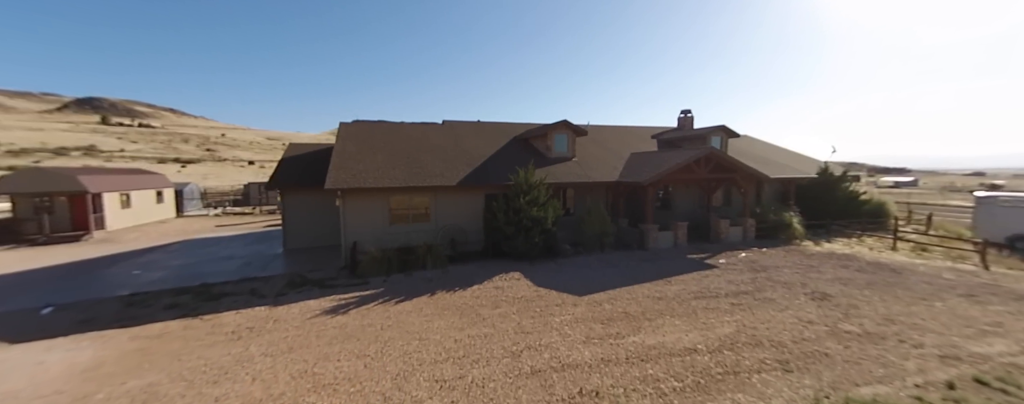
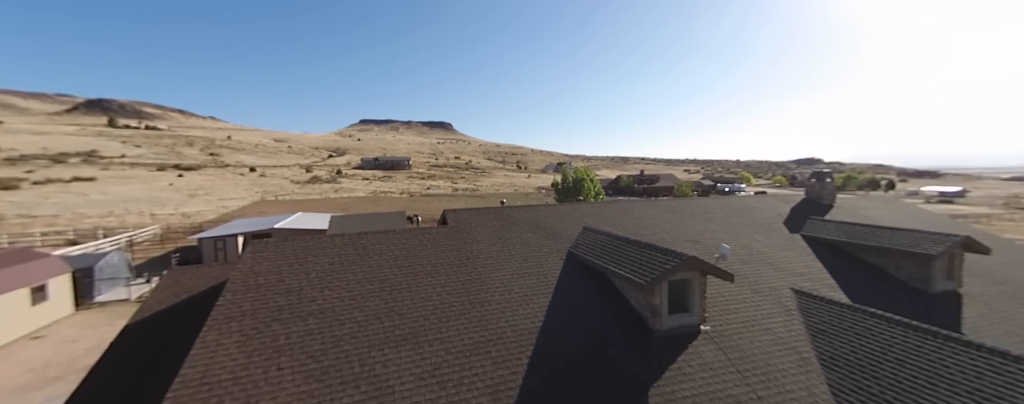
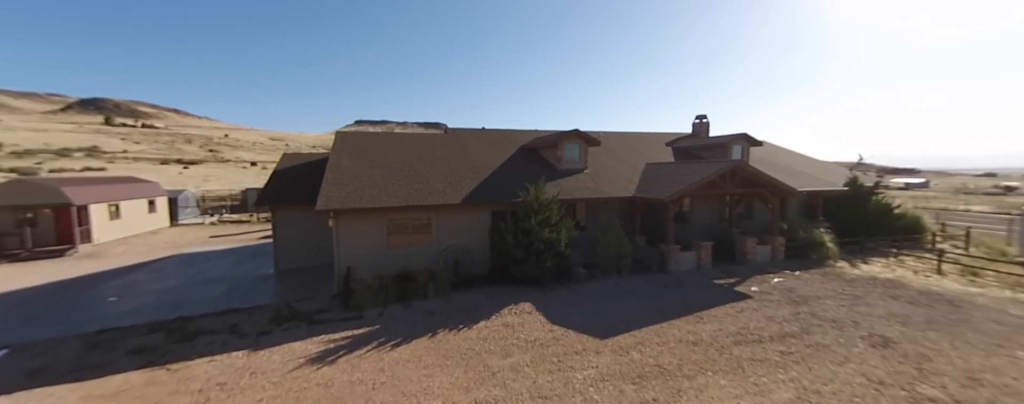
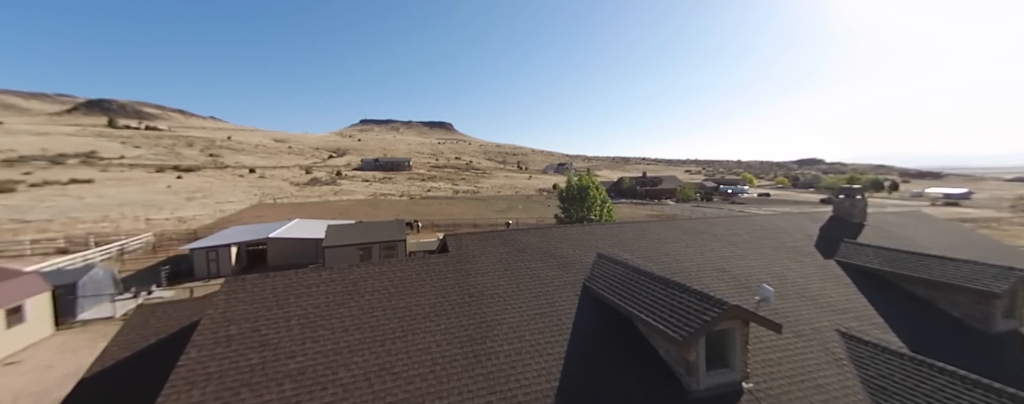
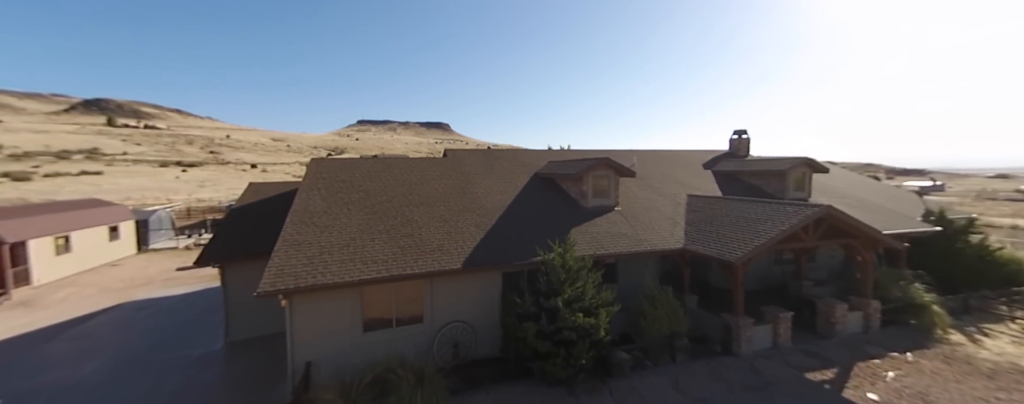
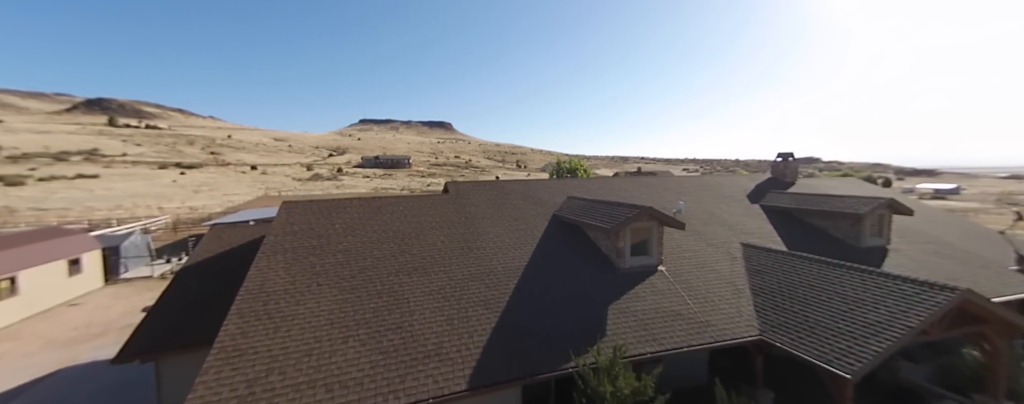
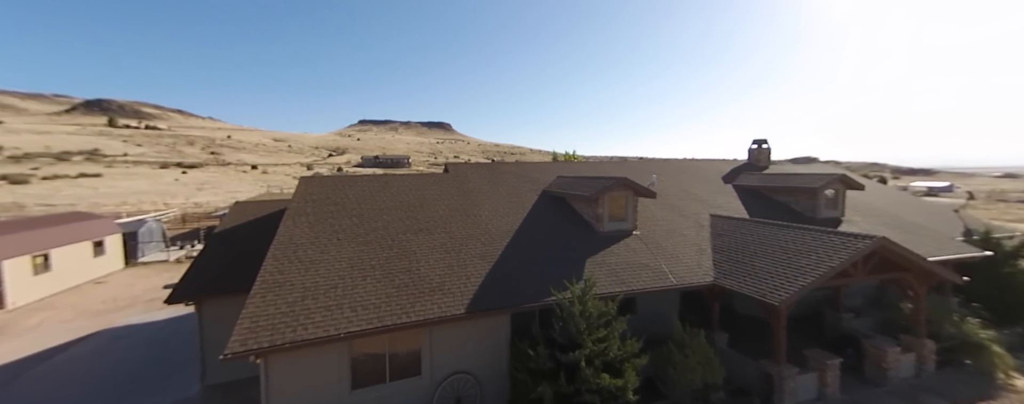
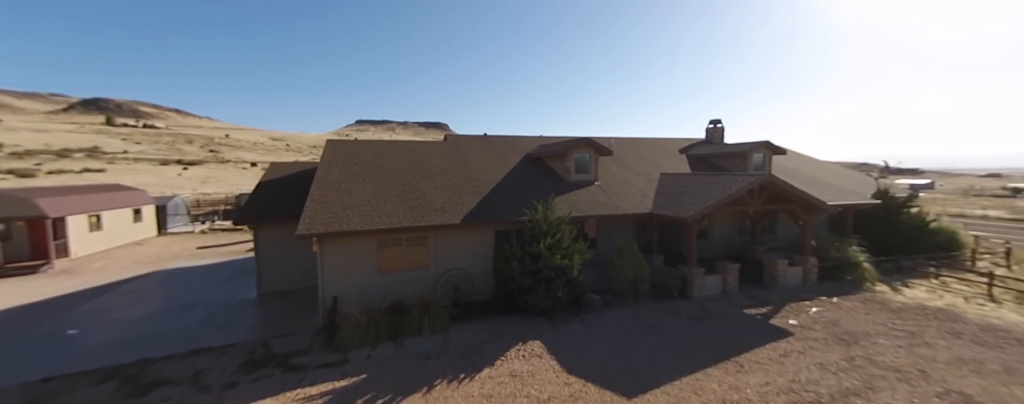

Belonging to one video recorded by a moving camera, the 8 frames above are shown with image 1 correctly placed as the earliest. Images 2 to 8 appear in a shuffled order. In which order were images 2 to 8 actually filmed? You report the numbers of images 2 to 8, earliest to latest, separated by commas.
3, 8, 5, 7, 6, 2, 4
